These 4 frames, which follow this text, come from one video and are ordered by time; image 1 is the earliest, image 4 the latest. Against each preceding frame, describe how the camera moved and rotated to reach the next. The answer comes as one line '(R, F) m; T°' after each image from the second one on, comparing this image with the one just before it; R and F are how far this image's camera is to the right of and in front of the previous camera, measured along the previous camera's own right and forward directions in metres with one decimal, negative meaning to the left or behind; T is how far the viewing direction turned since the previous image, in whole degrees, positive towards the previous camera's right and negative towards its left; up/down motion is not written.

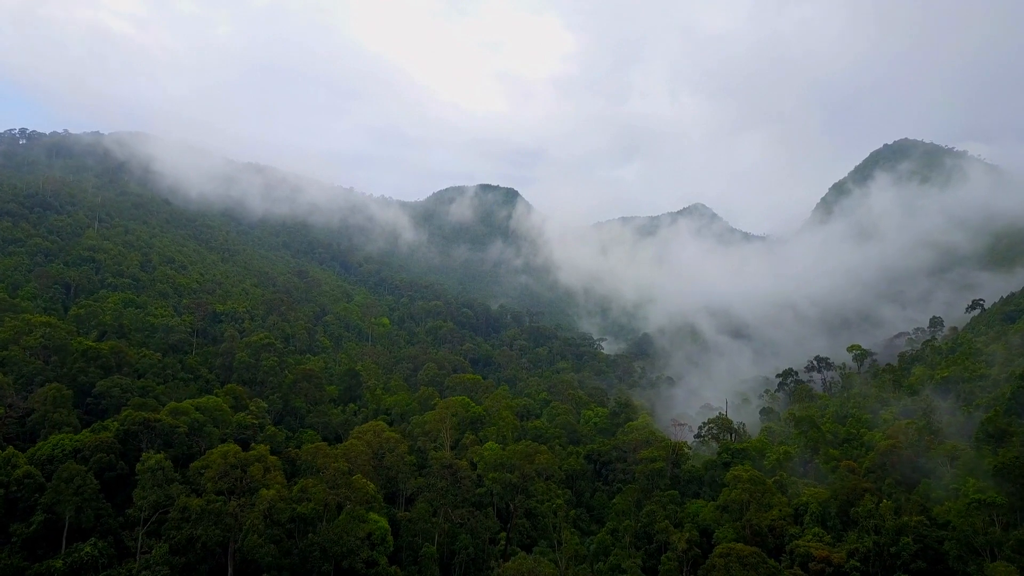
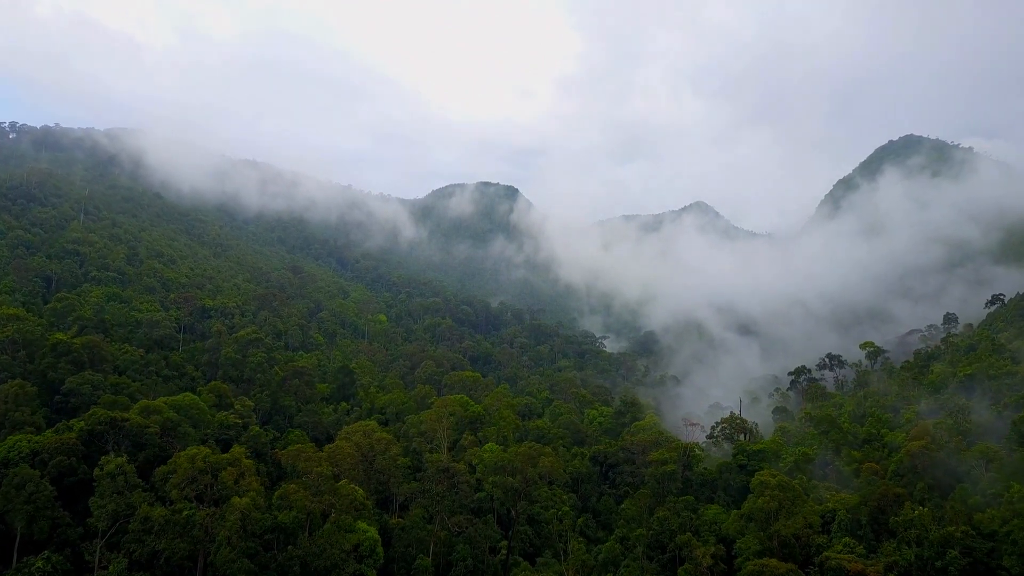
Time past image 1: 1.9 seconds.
(-0.1, +2.2) m; 0°
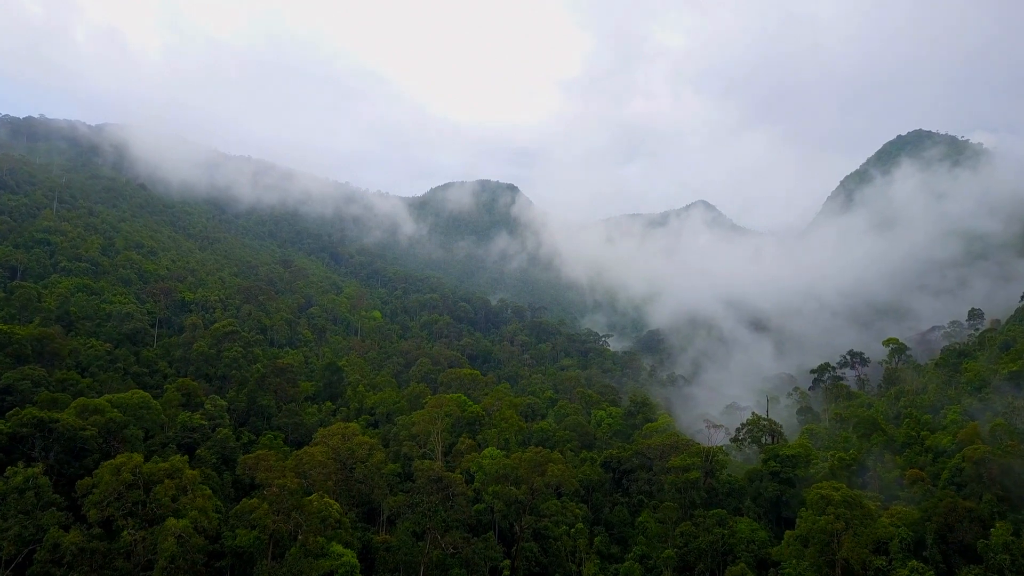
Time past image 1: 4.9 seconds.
(-0.2, +3.6) m; 0°
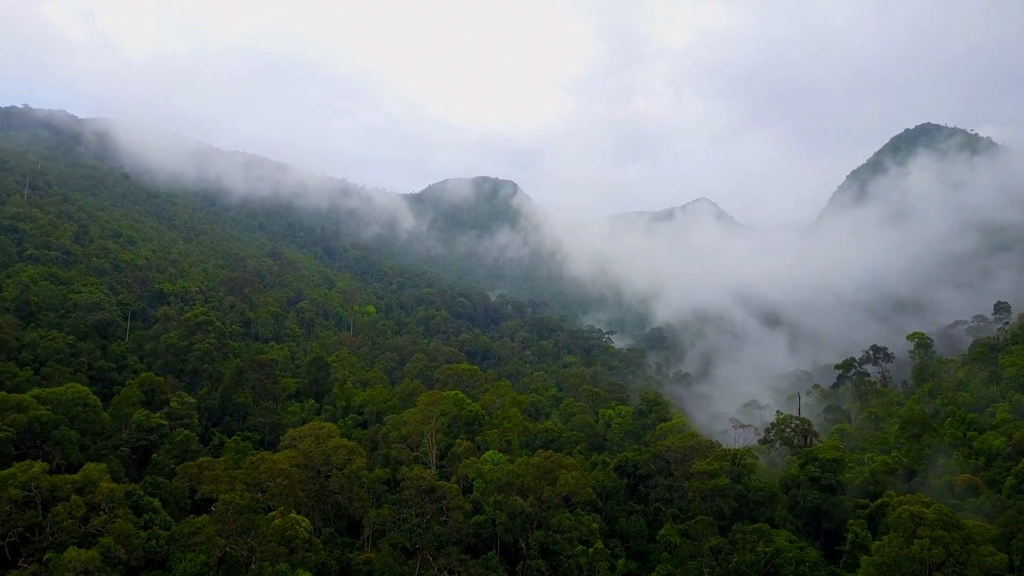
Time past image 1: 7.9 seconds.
(-0.2, +3.4) m; 0°
